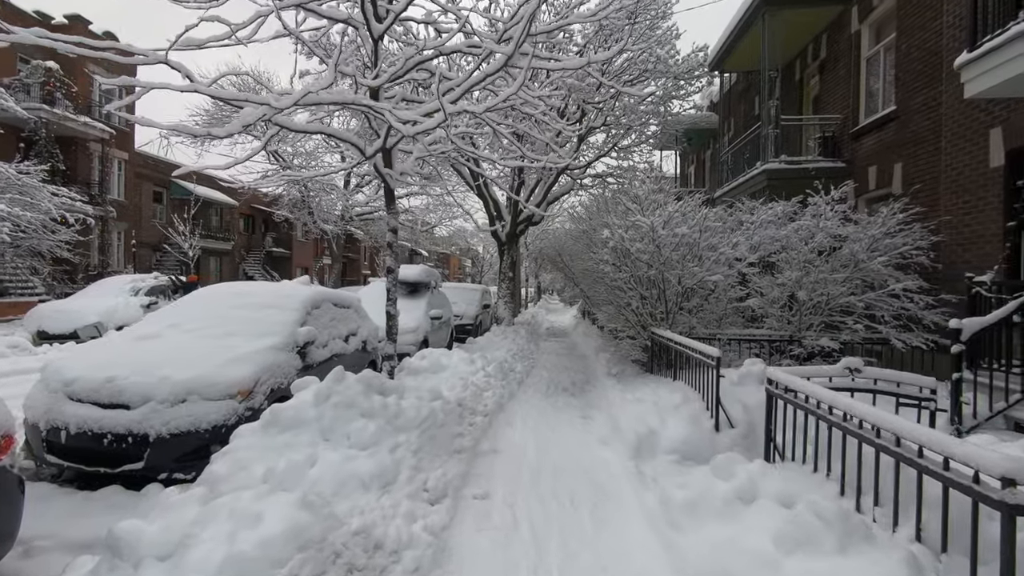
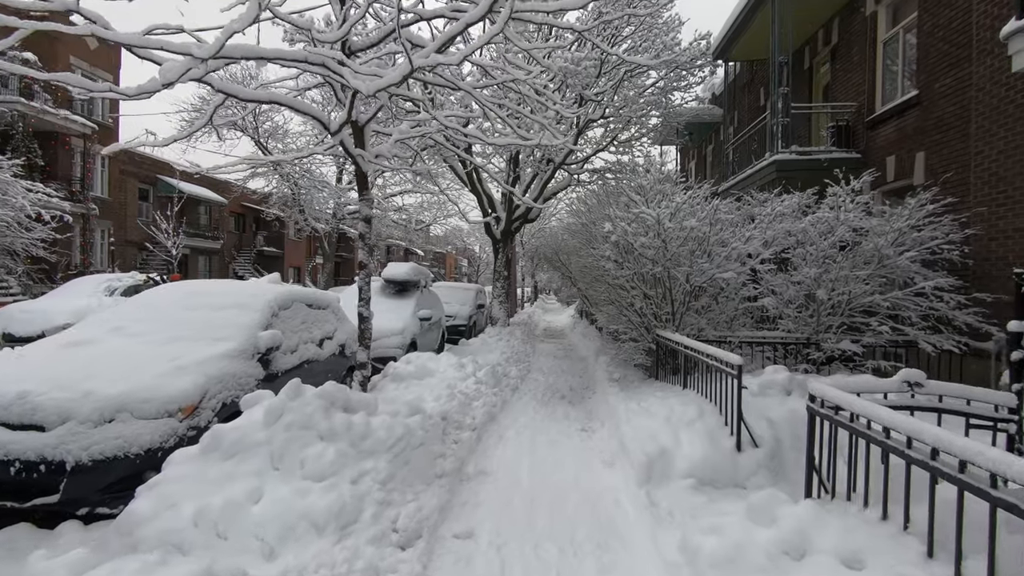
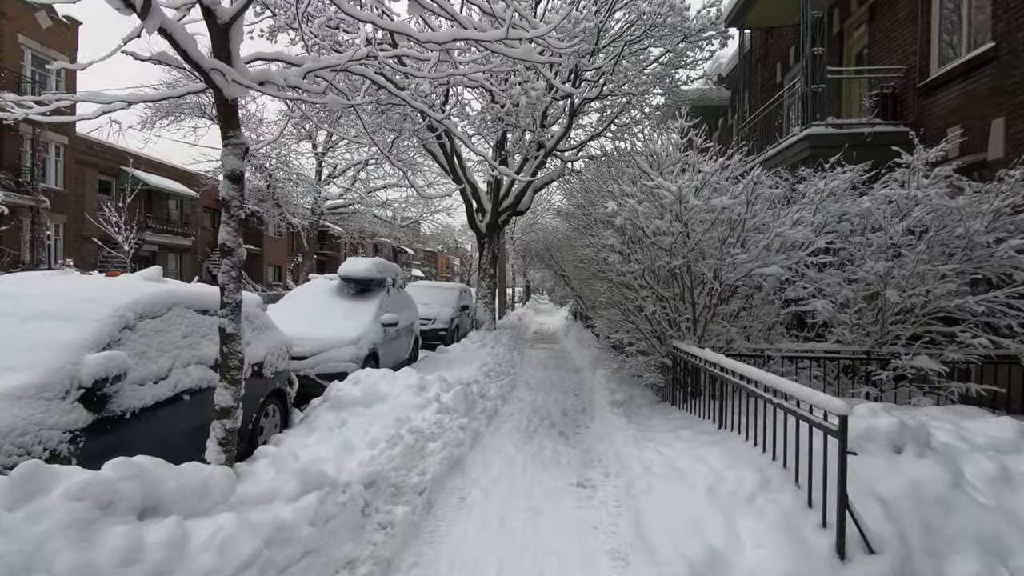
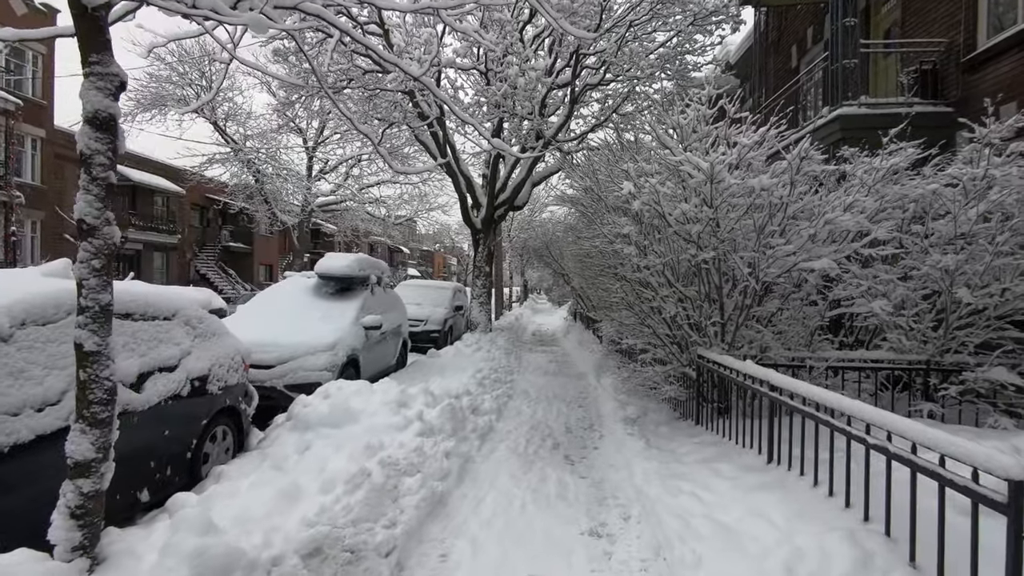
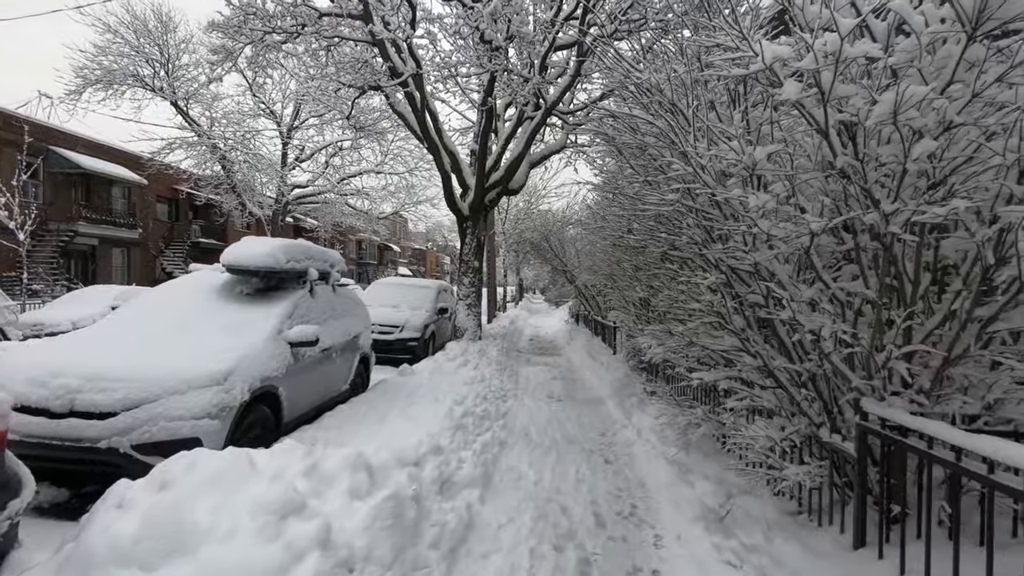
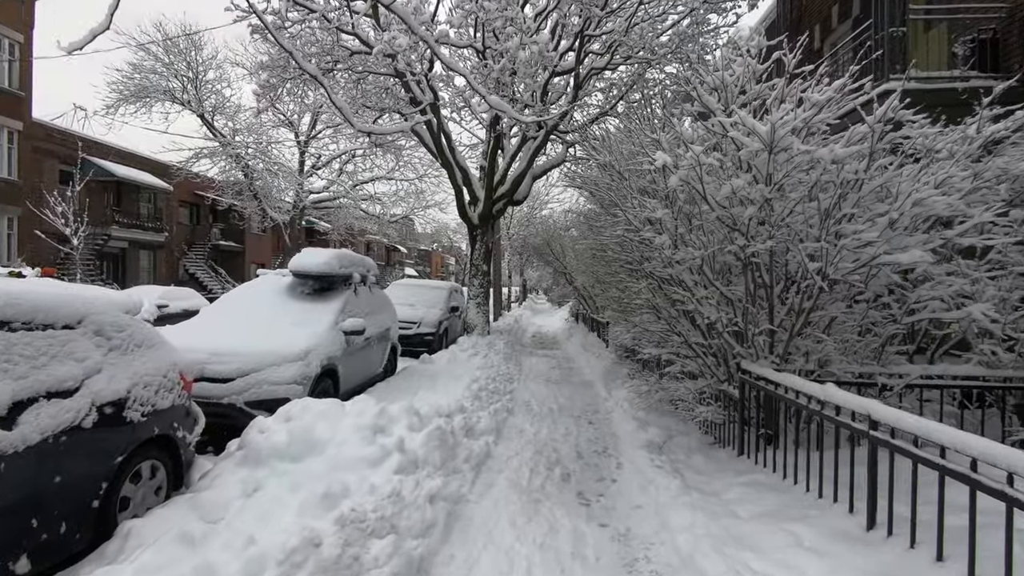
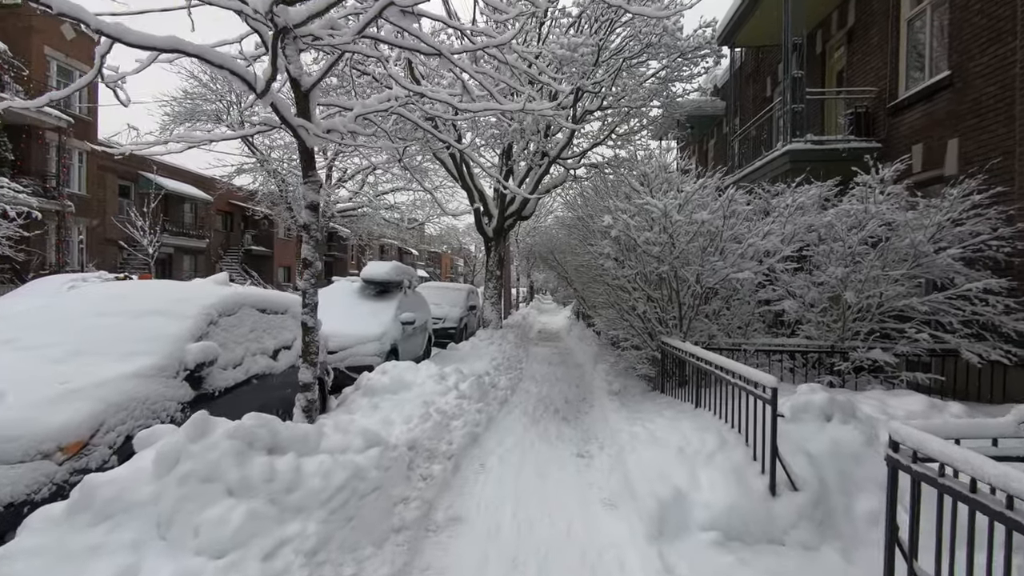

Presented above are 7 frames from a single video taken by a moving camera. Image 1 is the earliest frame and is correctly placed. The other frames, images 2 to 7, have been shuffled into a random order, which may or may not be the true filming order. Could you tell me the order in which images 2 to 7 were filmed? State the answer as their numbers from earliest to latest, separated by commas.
2, 7, 3, 4, 6, 5
